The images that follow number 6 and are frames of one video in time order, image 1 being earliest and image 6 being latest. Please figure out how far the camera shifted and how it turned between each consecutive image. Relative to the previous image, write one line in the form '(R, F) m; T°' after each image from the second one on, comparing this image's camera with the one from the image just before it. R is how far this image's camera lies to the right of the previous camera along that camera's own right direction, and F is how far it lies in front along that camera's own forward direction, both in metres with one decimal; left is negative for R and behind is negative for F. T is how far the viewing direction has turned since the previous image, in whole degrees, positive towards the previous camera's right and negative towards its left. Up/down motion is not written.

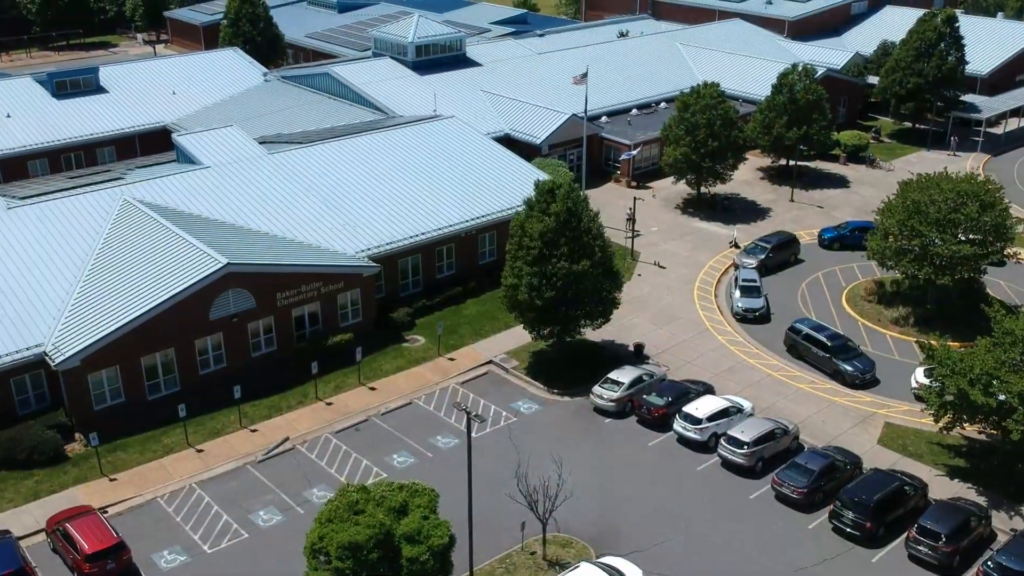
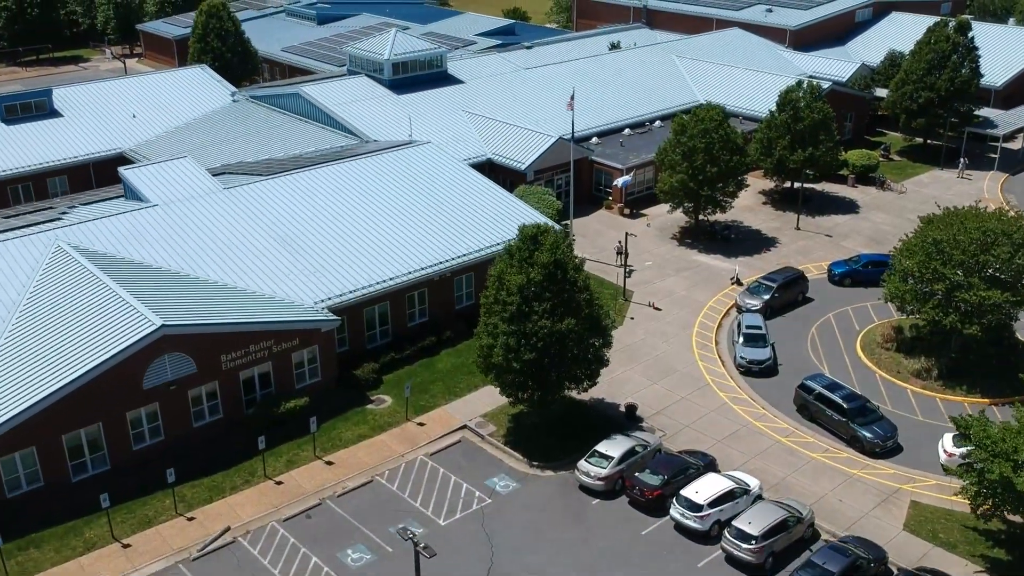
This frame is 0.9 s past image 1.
(+0.8, +4.1) m; 0°
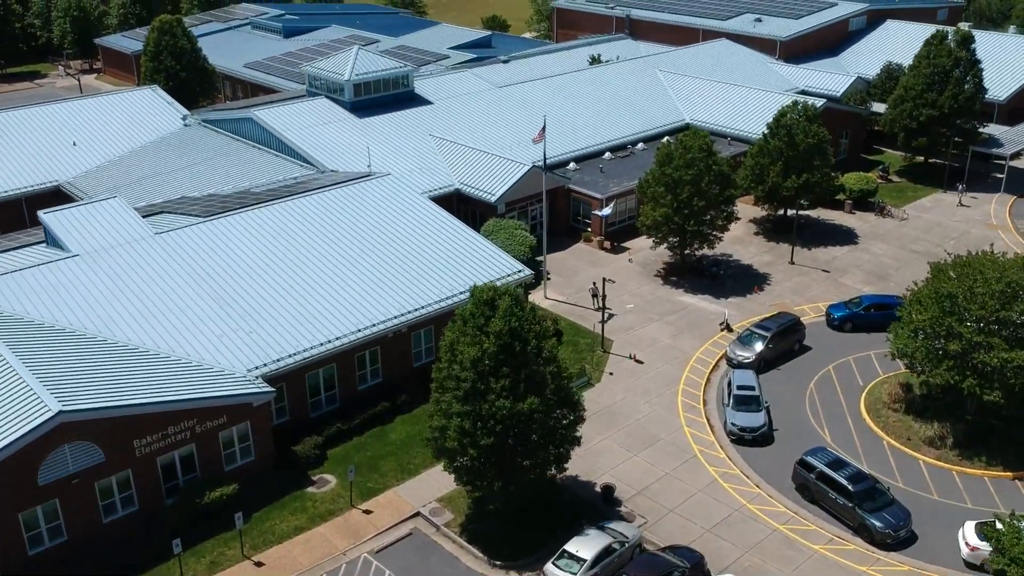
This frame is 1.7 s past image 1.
(+1.0, +4.1) m; 0°
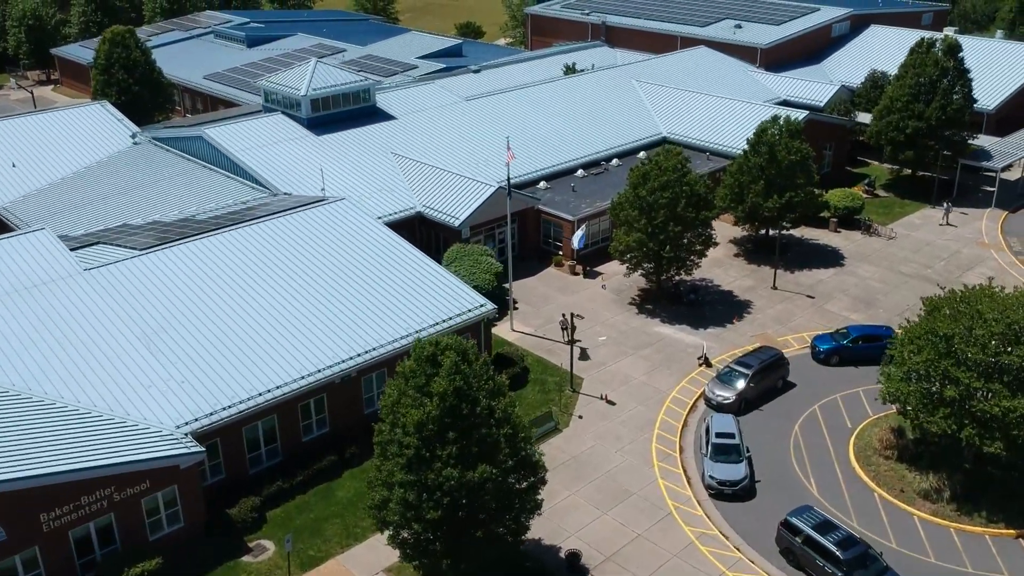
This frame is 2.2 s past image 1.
(+0.9, +2.8) m; +1°
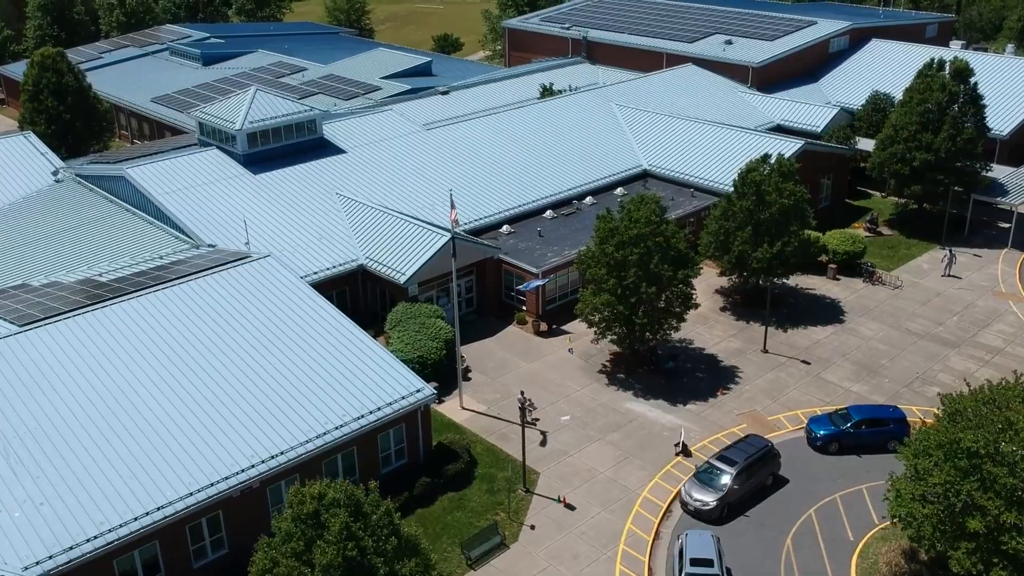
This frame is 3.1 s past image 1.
(+1.8, +5.3) m; 0°
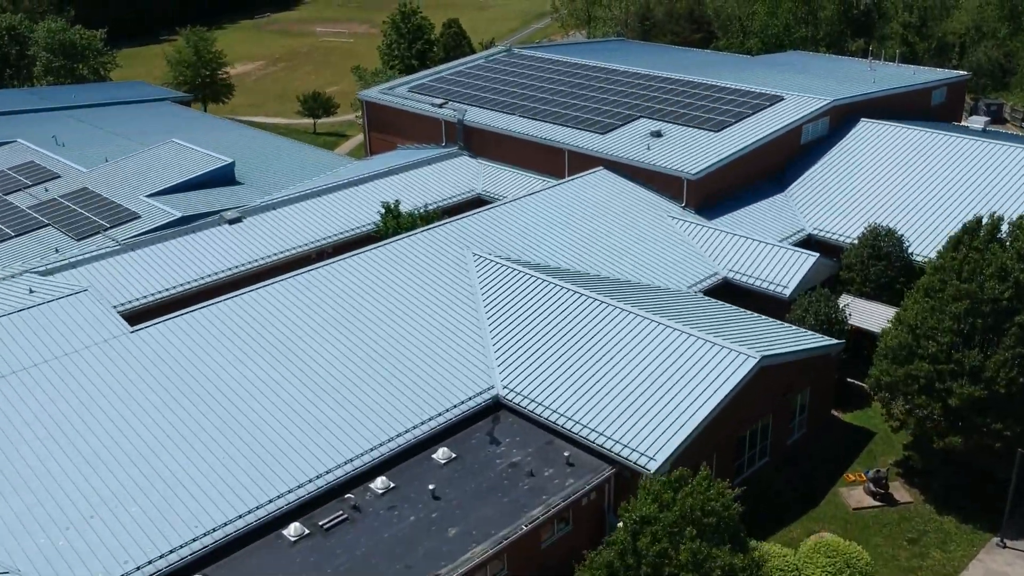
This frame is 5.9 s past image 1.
(+6.9, +20.5) m; +1°
